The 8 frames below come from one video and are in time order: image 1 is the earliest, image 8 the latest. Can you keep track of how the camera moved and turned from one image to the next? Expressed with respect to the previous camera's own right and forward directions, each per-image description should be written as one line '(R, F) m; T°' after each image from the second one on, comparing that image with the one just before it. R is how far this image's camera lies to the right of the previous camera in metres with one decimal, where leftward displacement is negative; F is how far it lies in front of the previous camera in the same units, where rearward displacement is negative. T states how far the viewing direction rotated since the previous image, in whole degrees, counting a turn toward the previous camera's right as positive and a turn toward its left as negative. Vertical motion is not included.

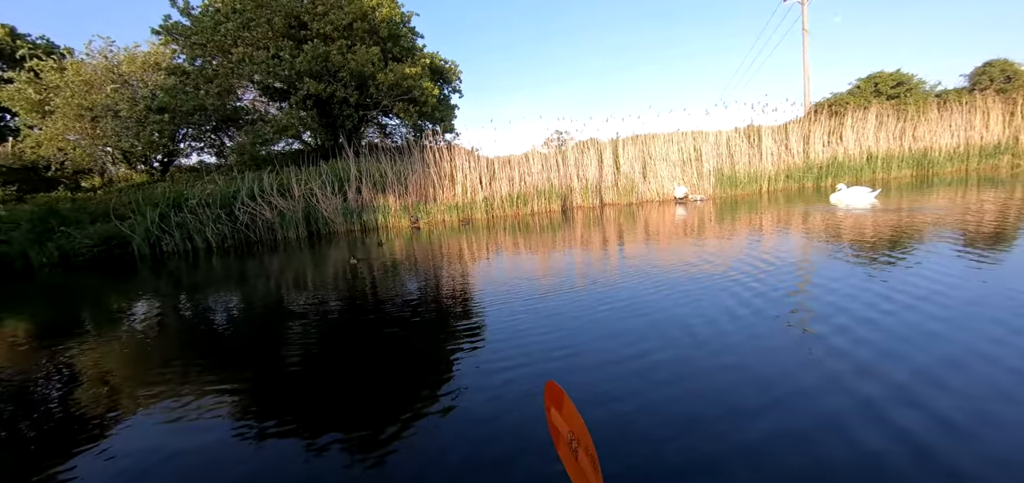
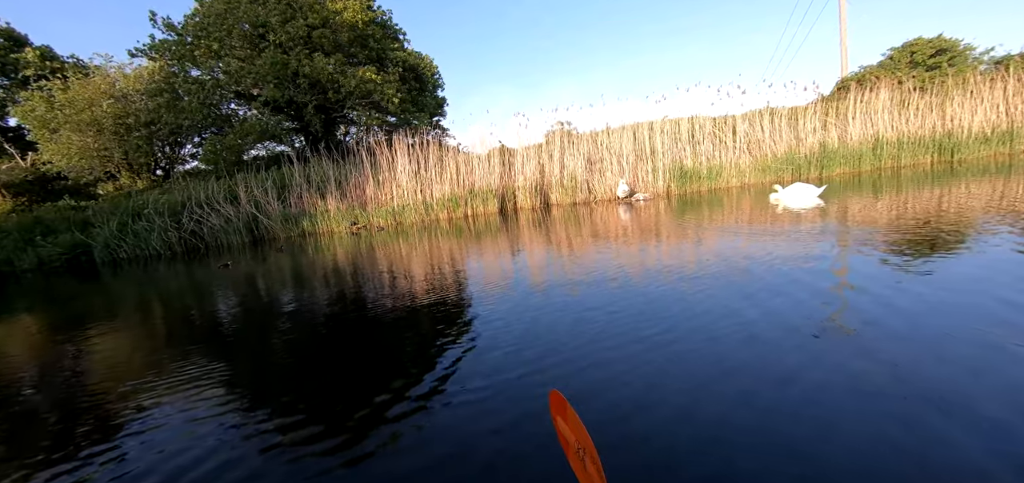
(+1.4, +0.4) m; -8°
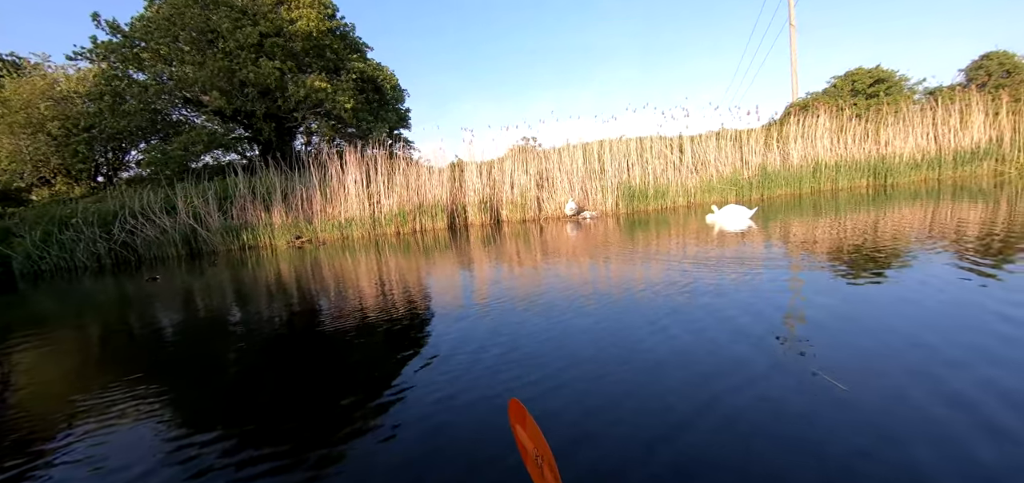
(+0.2, 0.0) m; +3°
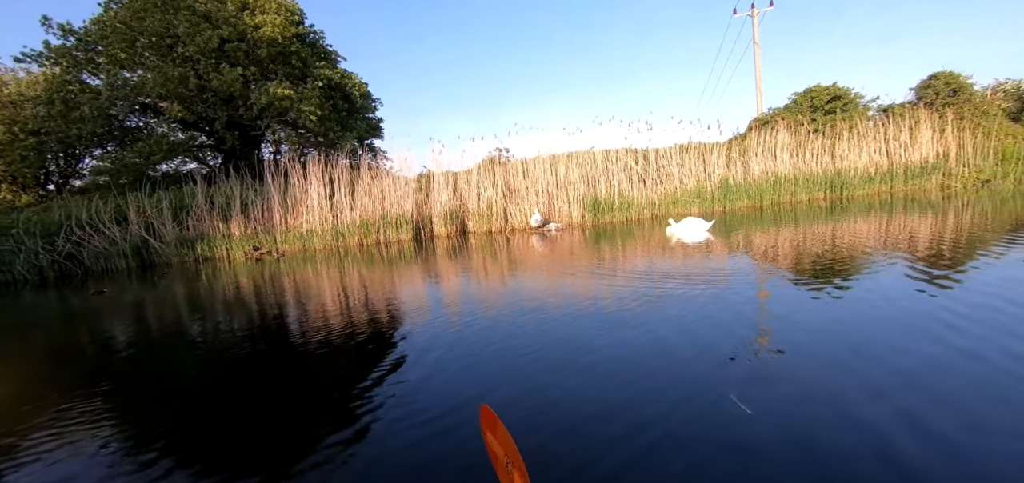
(+0.1, 0.0) m; +3°
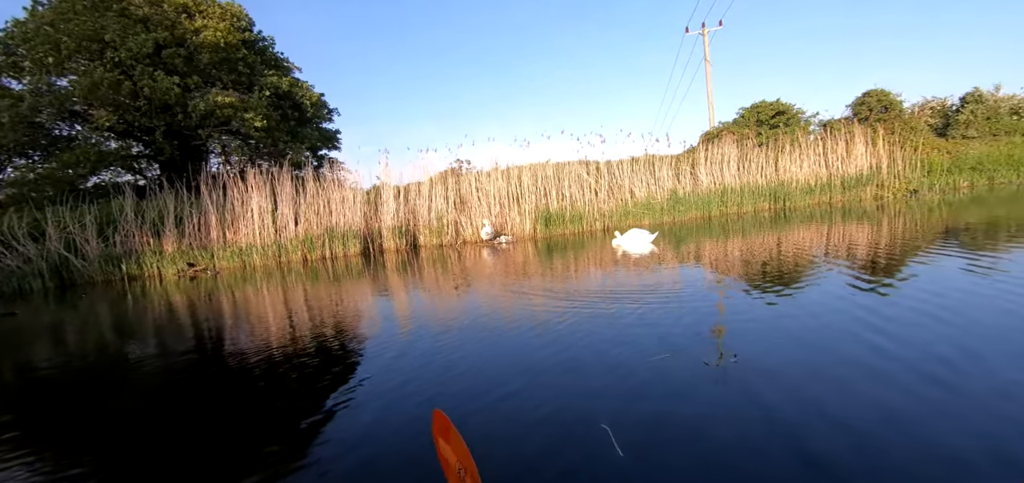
(+0.2, +0.1) m; +4°
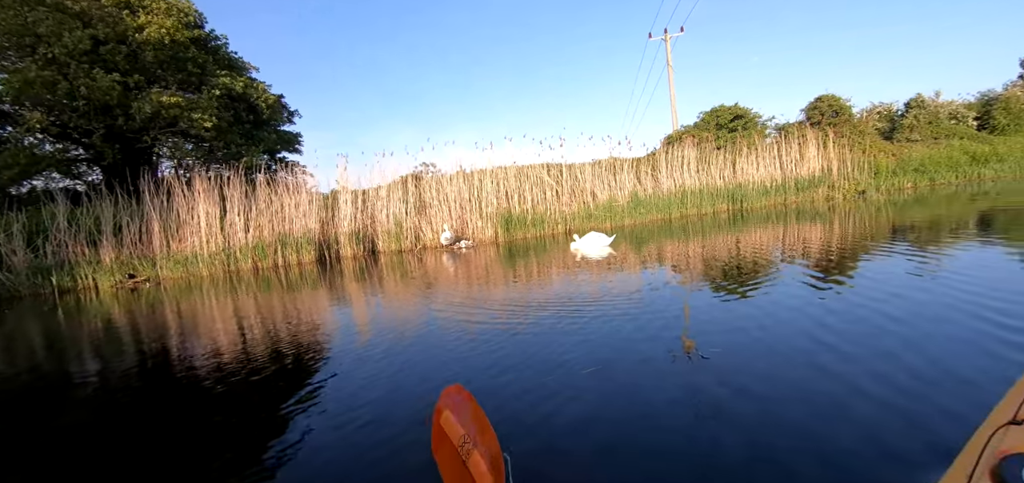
(+0.1, +0.1) m; +4°
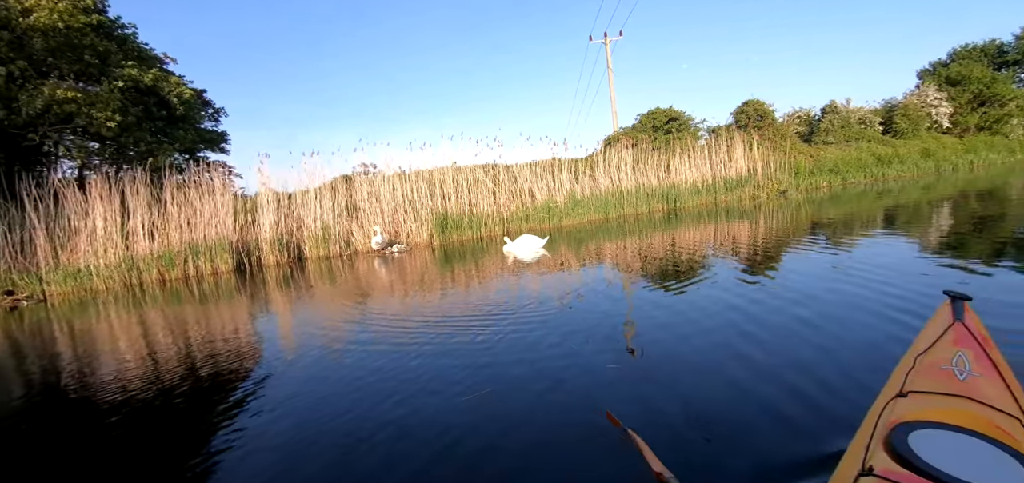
(+0.1, +0.1) m; +6°
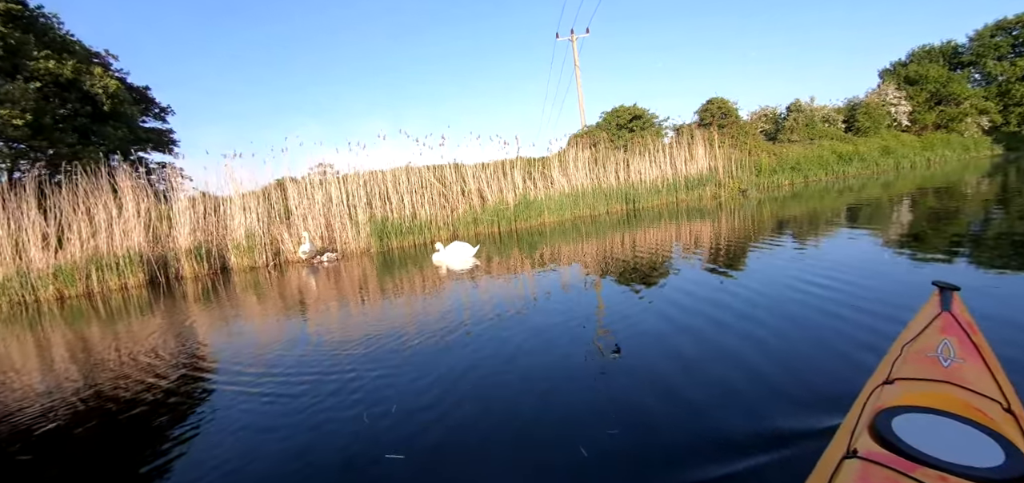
(+0.3, +0.3) m; +3°
